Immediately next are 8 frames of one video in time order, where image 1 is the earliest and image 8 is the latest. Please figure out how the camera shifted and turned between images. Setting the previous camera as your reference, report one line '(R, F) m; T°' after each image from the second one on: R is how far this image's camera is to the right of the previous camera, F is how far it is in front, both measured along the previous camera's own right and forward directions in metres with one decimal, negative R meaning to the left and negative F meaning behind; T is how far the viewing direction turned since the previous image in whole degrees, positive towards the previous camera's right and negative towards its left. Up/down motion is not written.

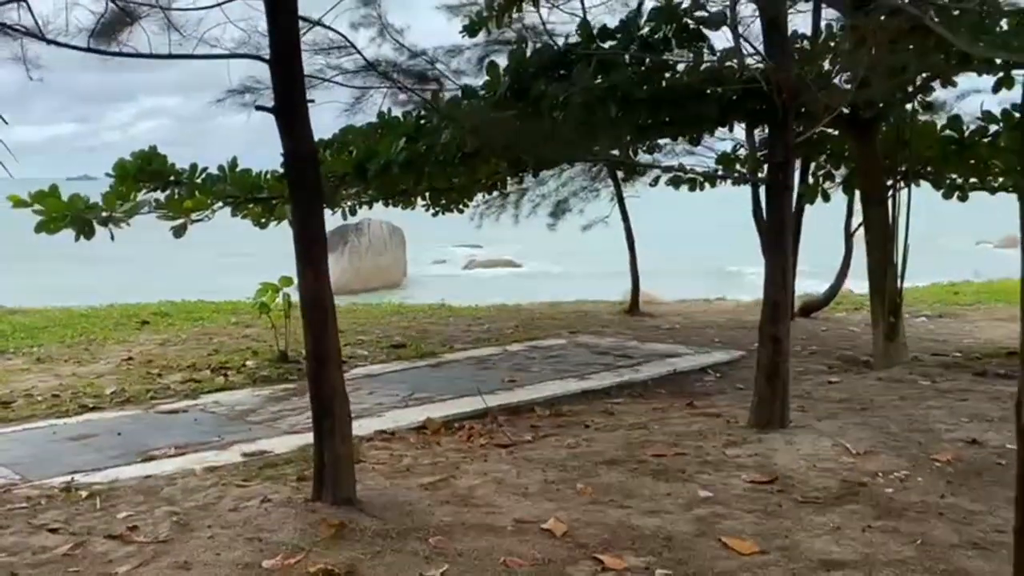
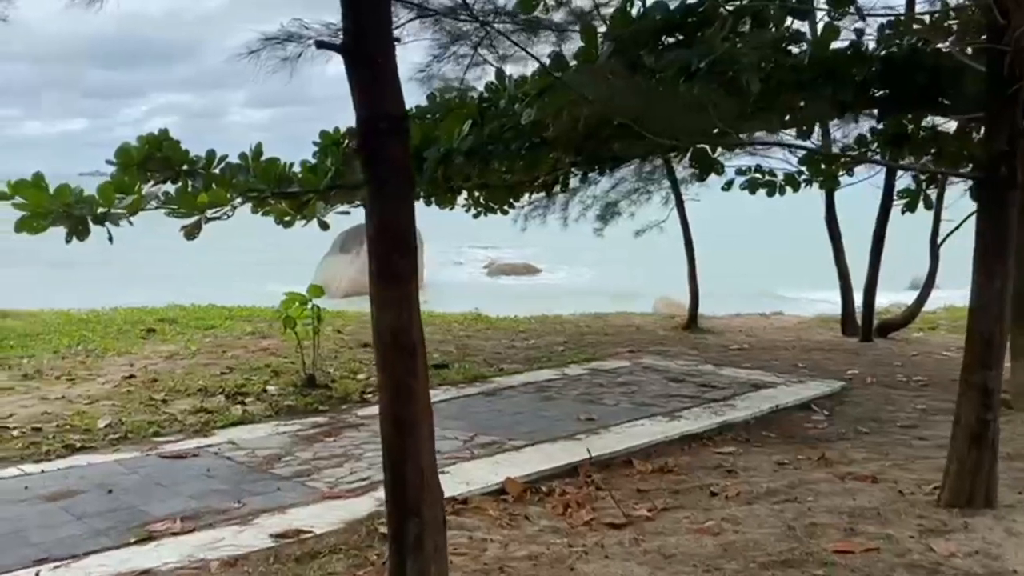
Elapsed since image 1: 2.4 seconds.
(-0.4, +1.0) m; -1°
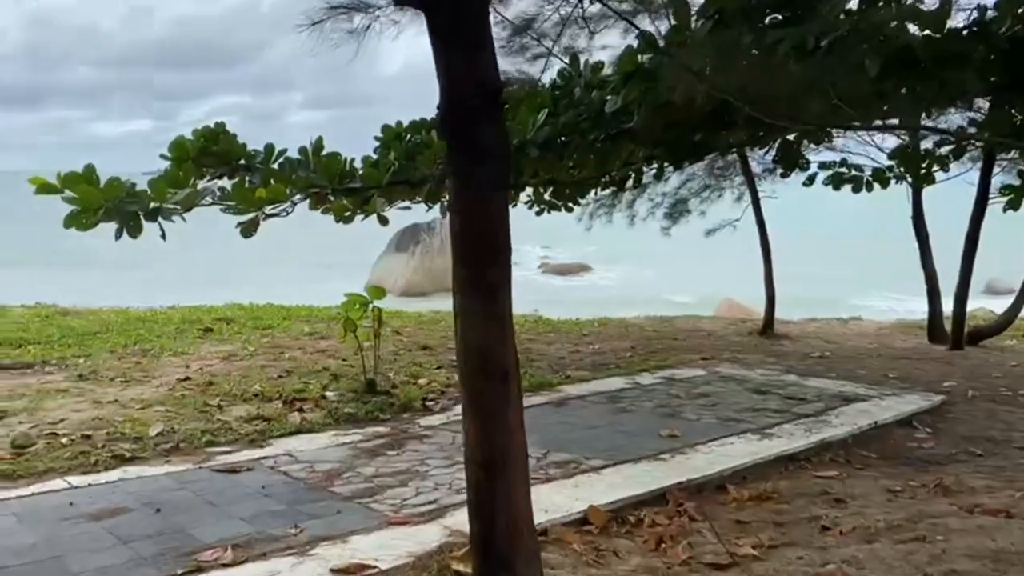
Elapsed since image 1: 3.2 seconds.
(-0.1, +0.4) m; -3°
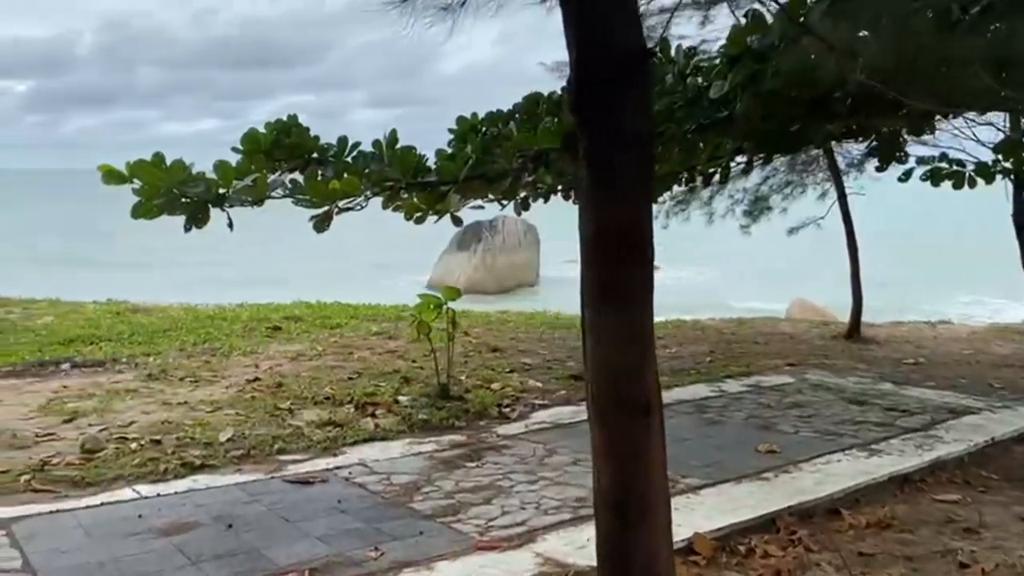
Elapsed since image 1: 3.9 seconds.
(-0.1, +0.3) m; -4°
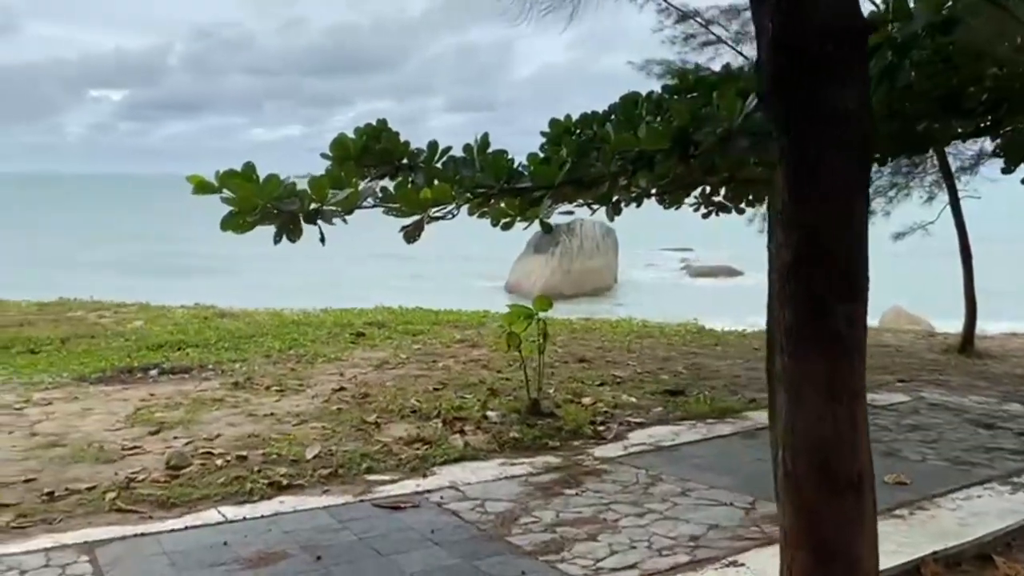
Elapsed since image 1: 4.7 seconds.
(-0.1, +0.3) m; -5°
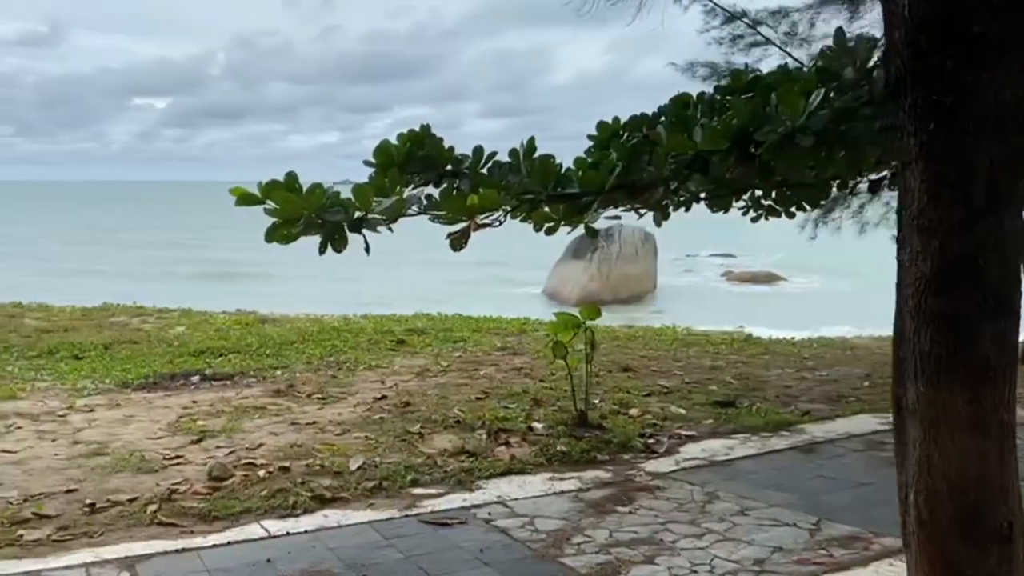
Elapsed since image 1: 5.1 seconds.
(-0.1, +0.1) m; -2°
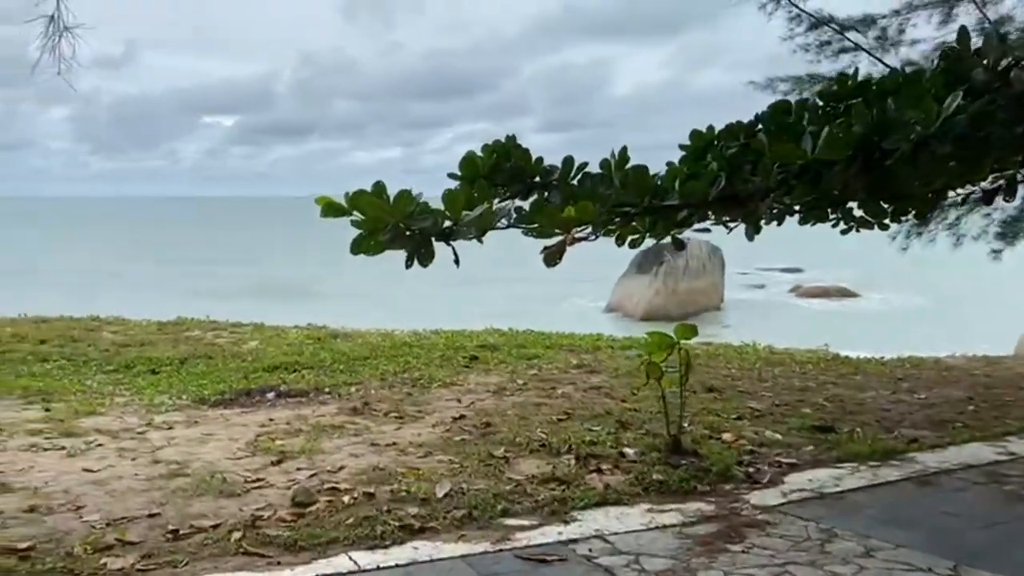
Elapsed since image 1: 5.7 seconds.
(-0.2, +0.2) m; -4°
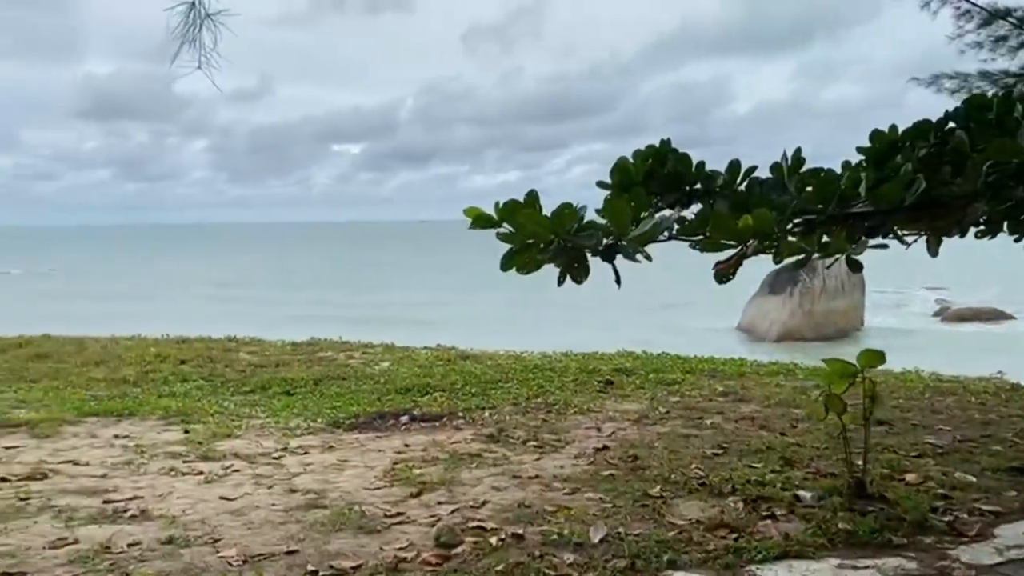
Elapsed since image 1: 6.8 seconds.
(-0.2, +0.3) m; -8°
